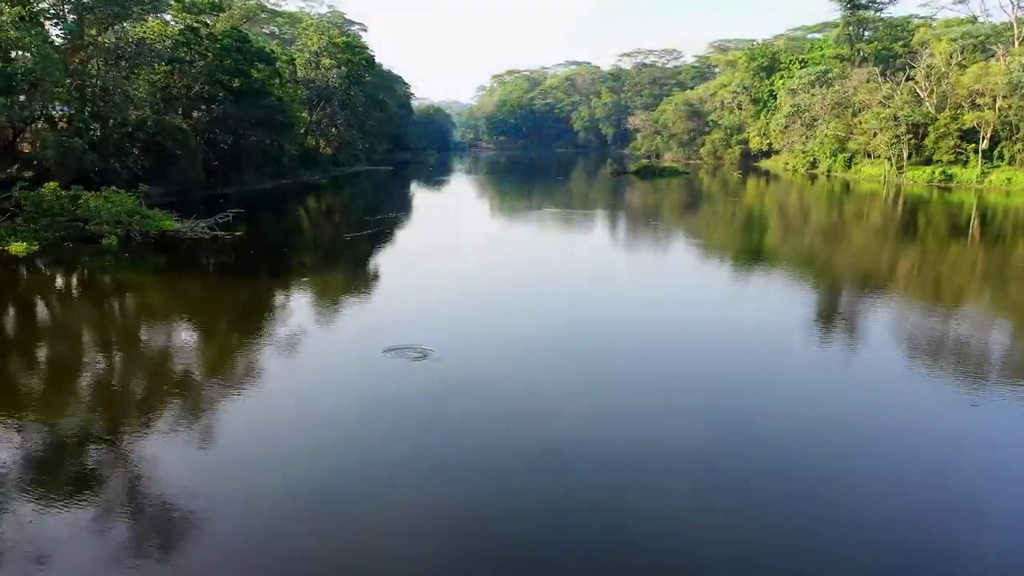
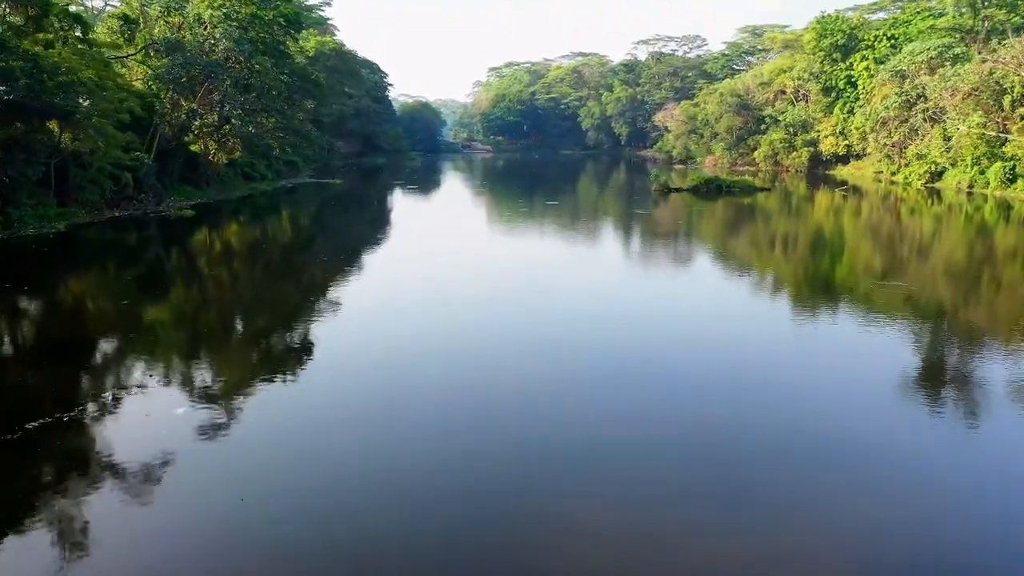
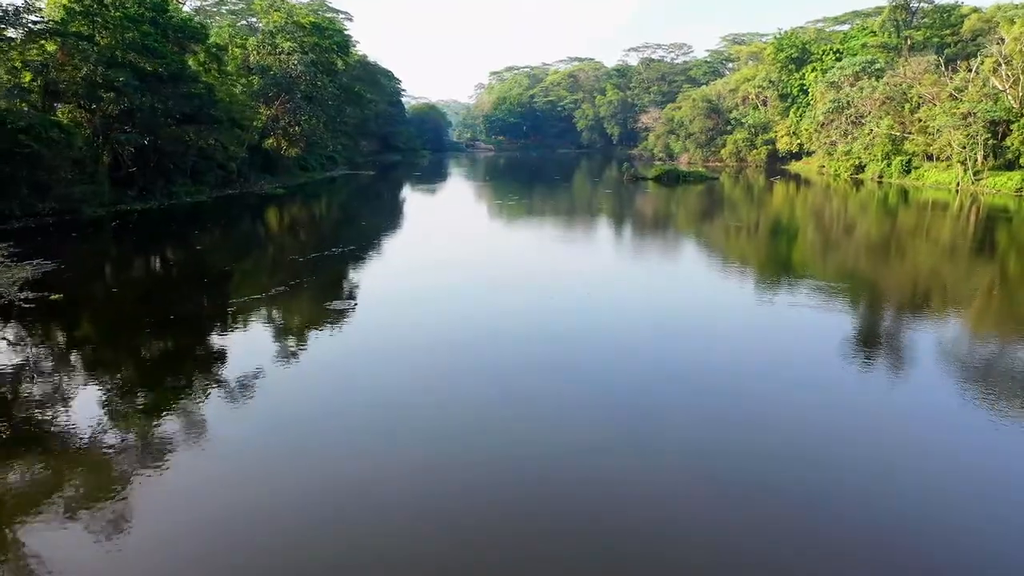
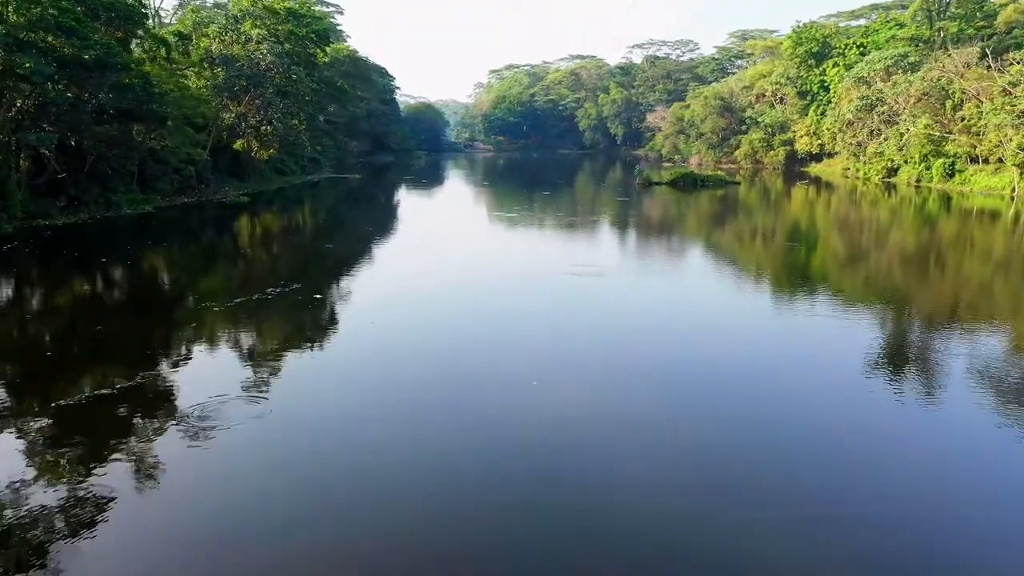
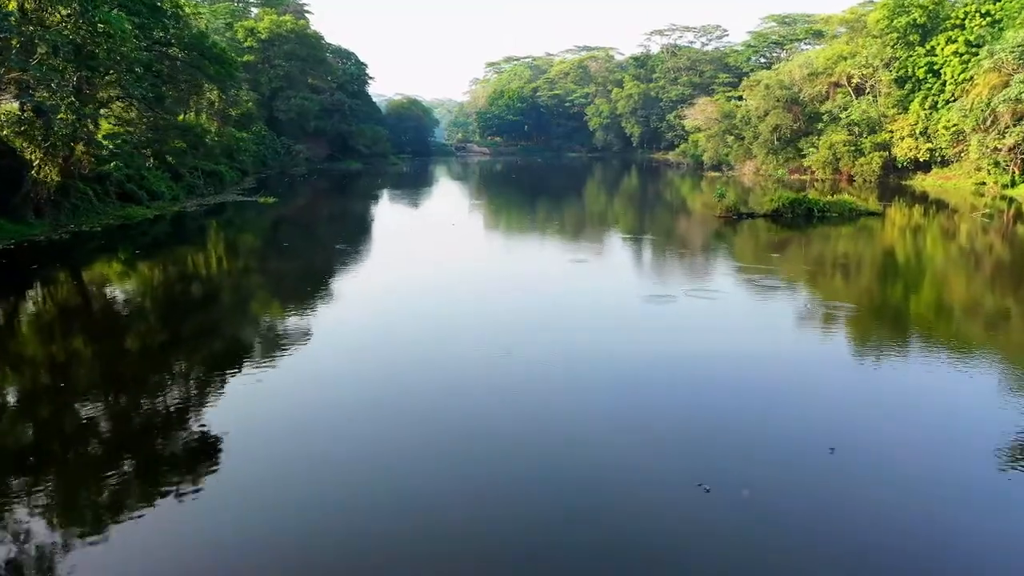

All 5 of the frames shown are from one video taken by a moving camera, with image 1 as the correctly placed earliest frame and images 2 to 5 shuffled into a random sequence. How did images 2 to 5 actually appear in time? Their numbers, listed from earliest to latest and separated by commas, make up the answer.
3, 4, 2, 5
